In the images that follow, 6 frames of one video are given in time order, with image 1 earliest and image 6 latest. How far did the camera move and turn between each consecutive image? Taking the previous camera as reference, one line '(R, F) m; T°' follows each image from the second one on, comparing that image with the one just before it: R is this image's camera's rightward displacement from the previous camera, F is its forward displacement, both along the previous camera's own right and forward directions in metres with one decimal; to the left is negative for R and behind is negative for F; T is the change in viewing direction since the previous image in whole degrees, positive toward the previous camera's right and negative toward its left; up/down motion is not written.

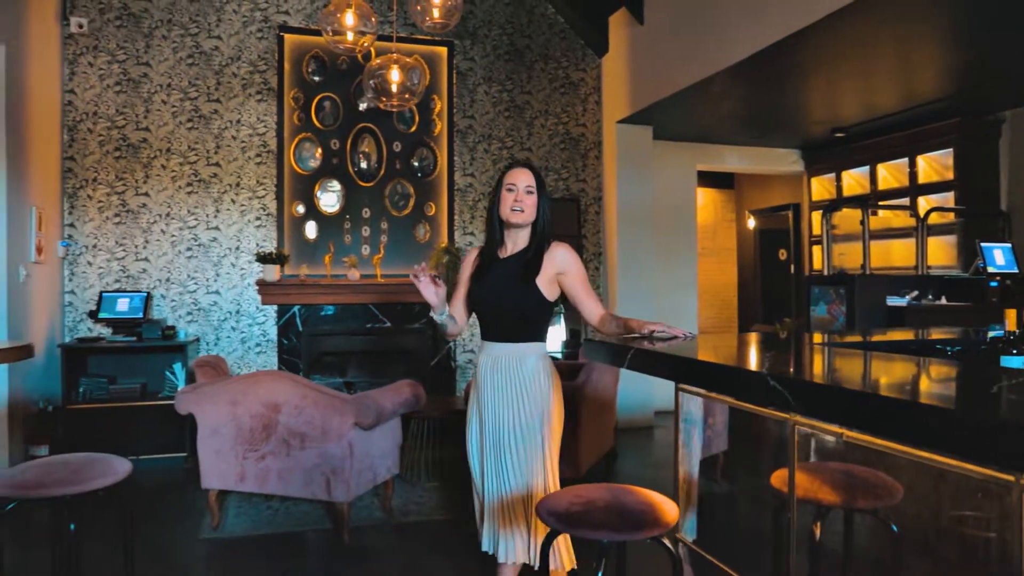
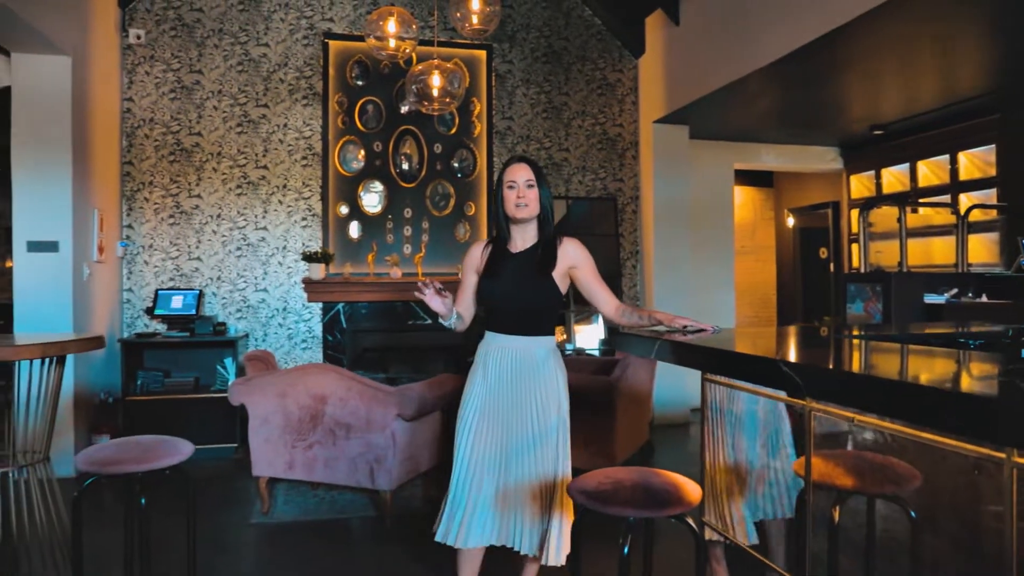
(0.0, -0.1) m; -3°
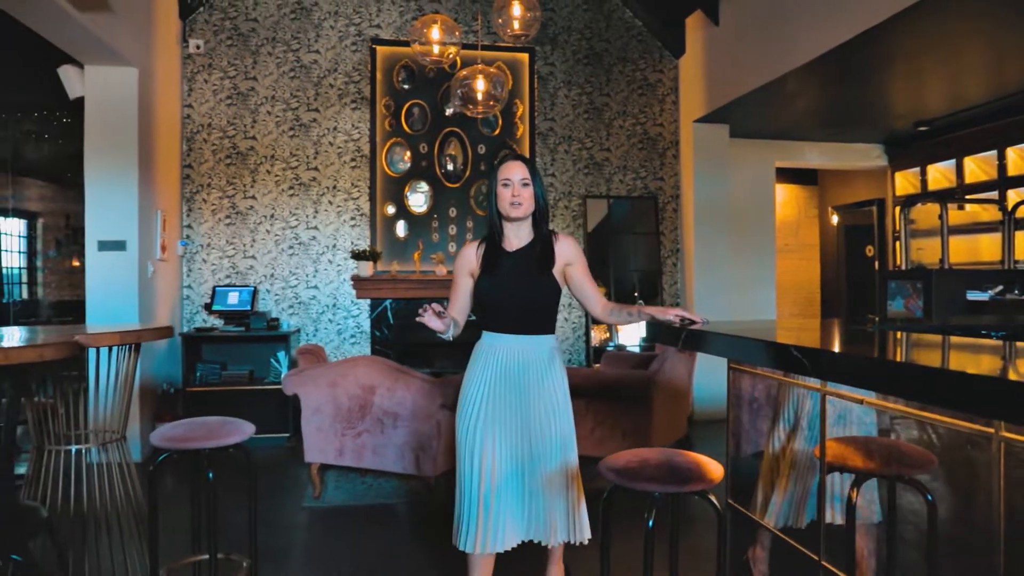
(0.0, -0.1) m; -3°
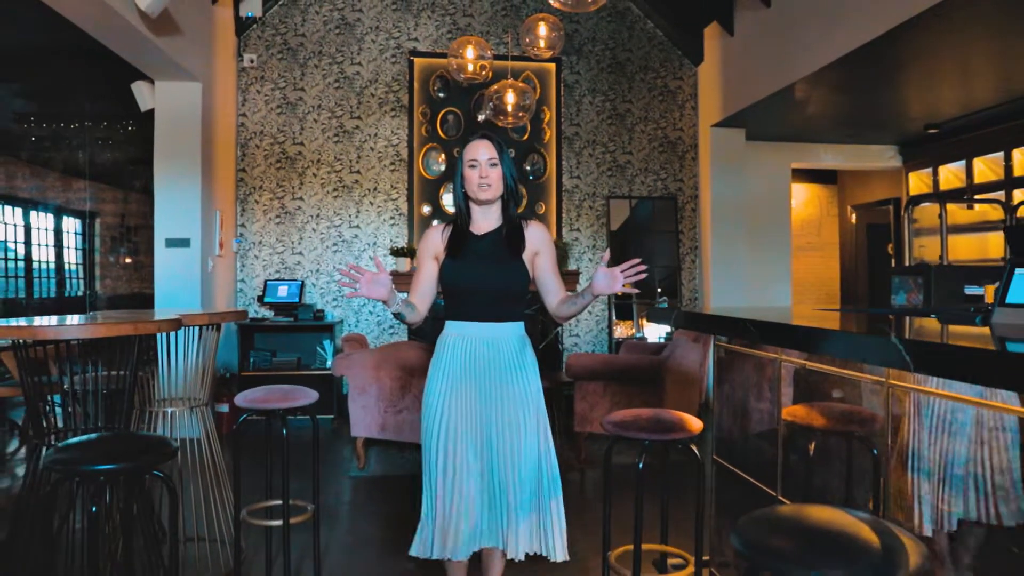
(0.0, -0.4) m; -2°
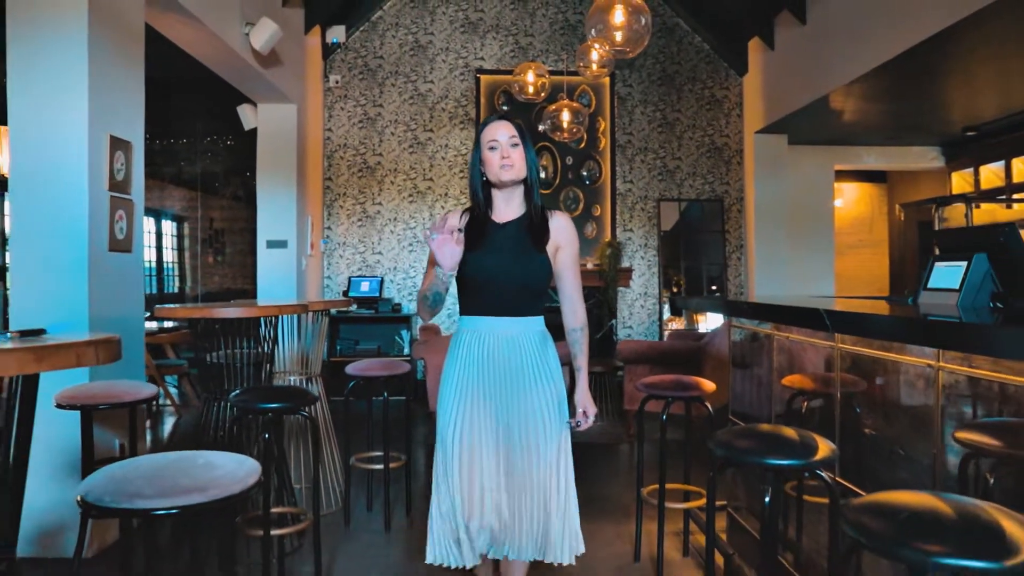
(0.0, -0.6) m; -4°
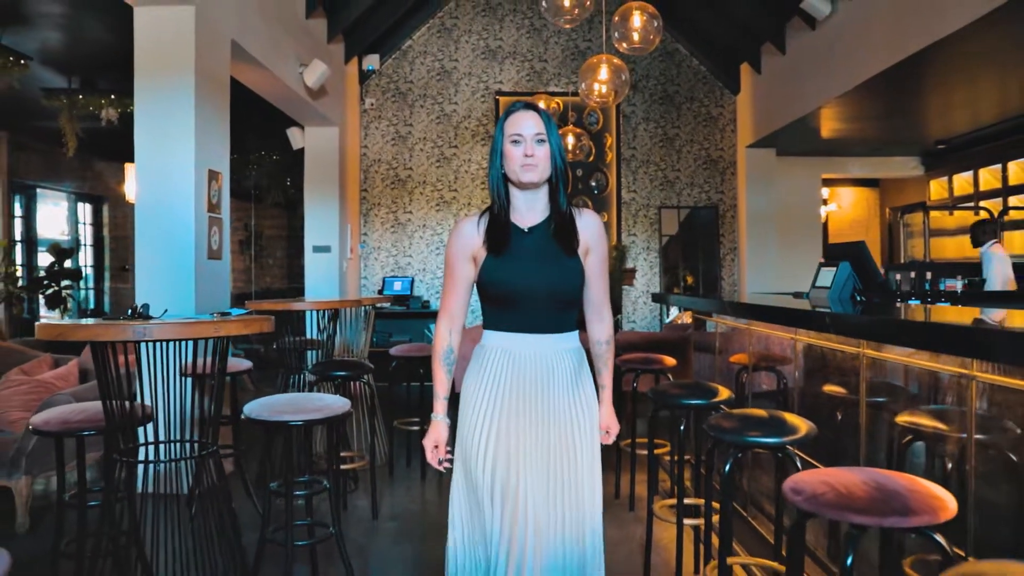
(+0.1, -0.8) m; -2°
